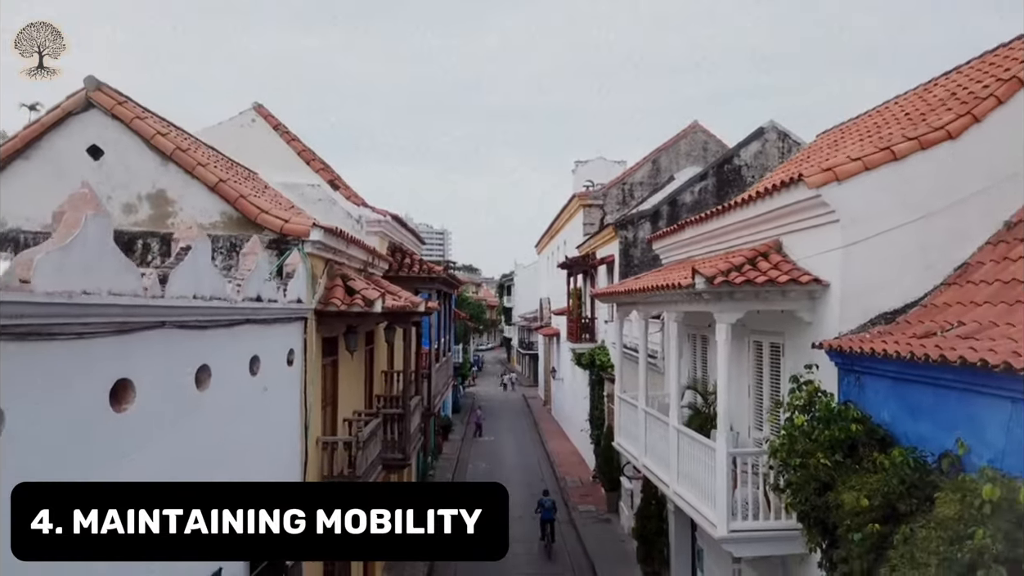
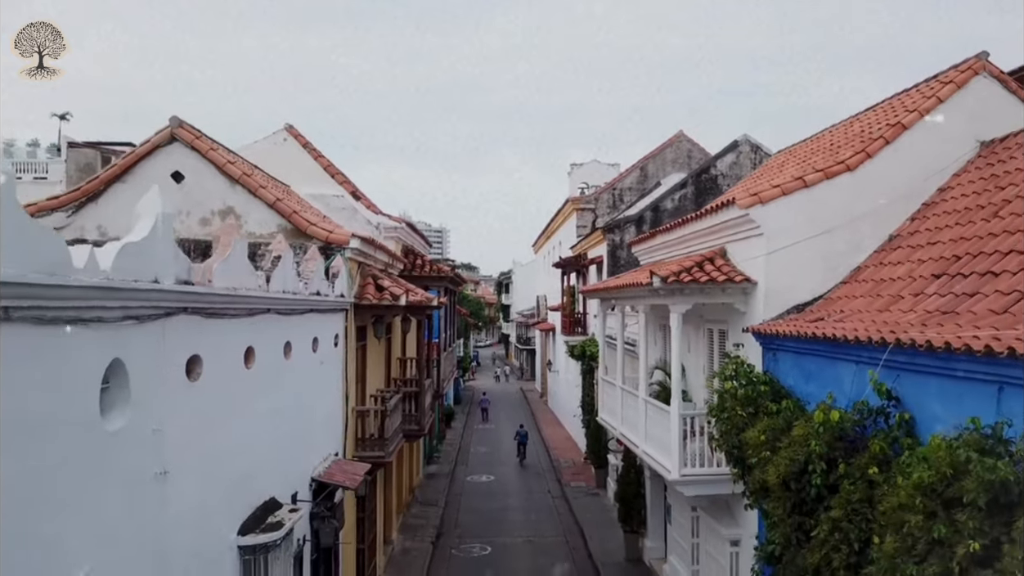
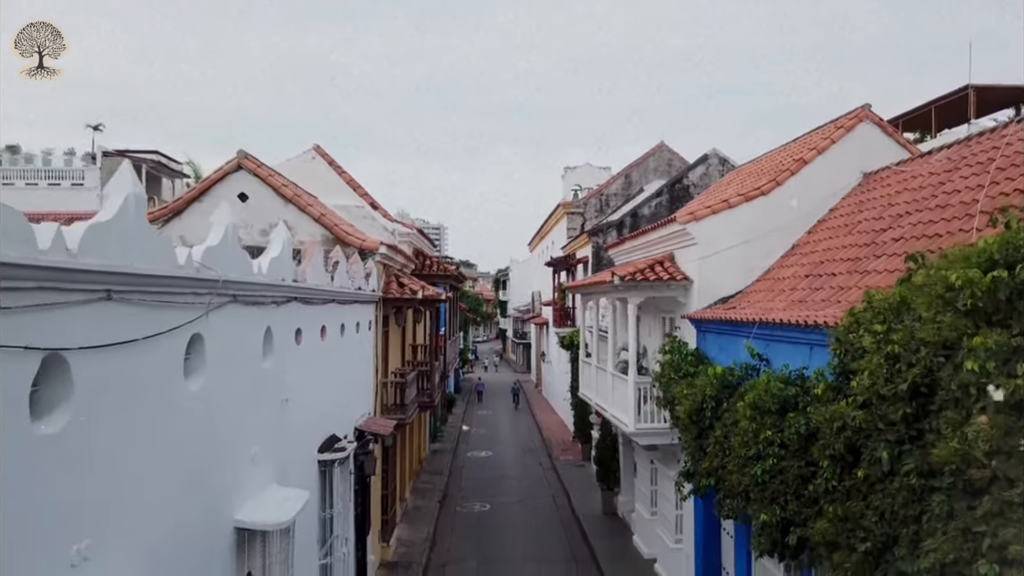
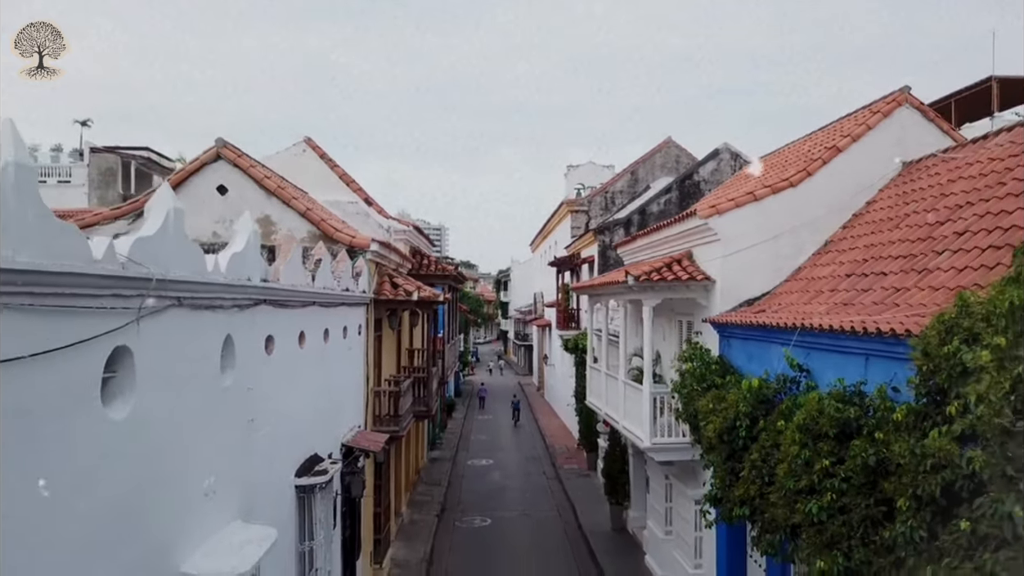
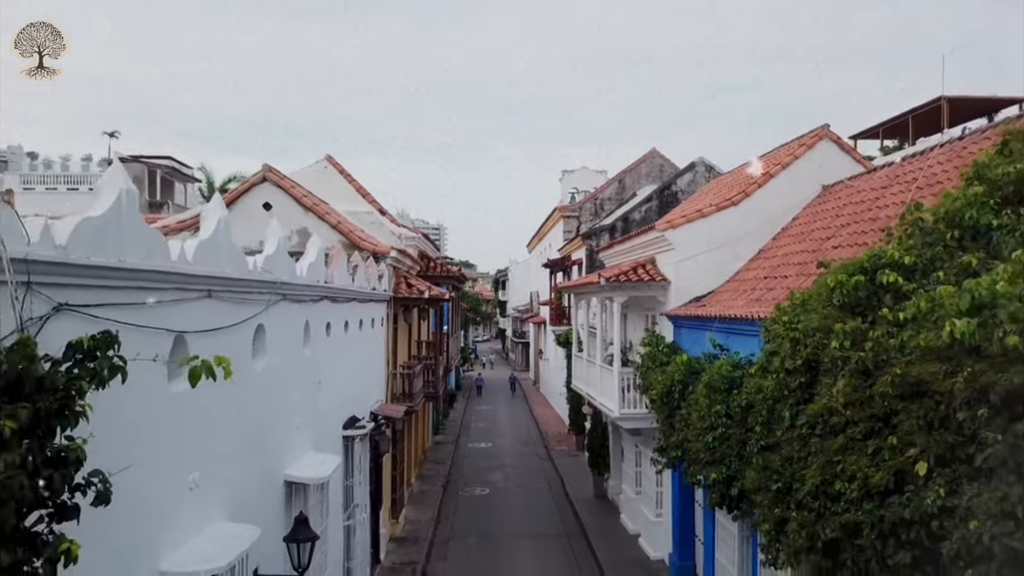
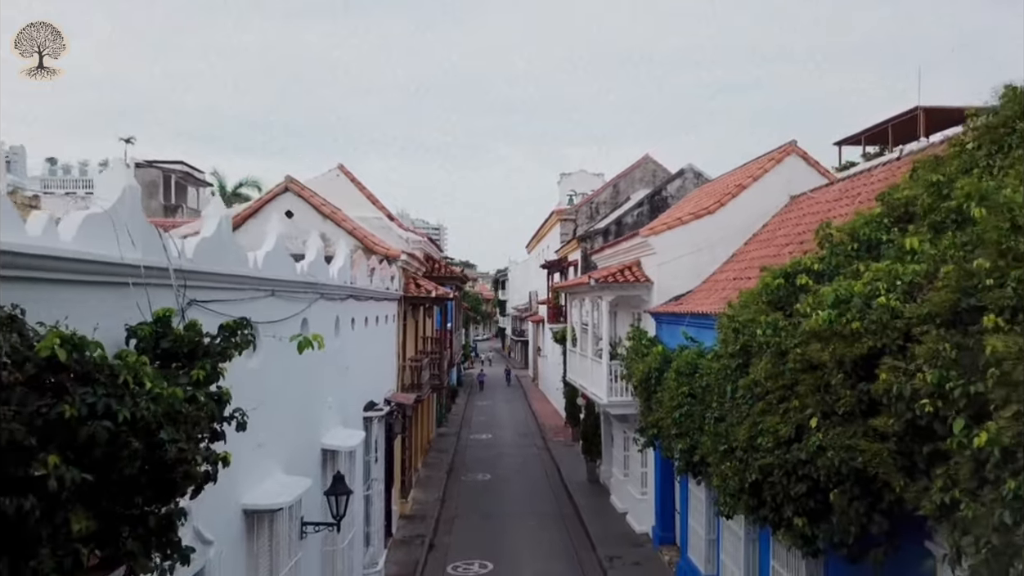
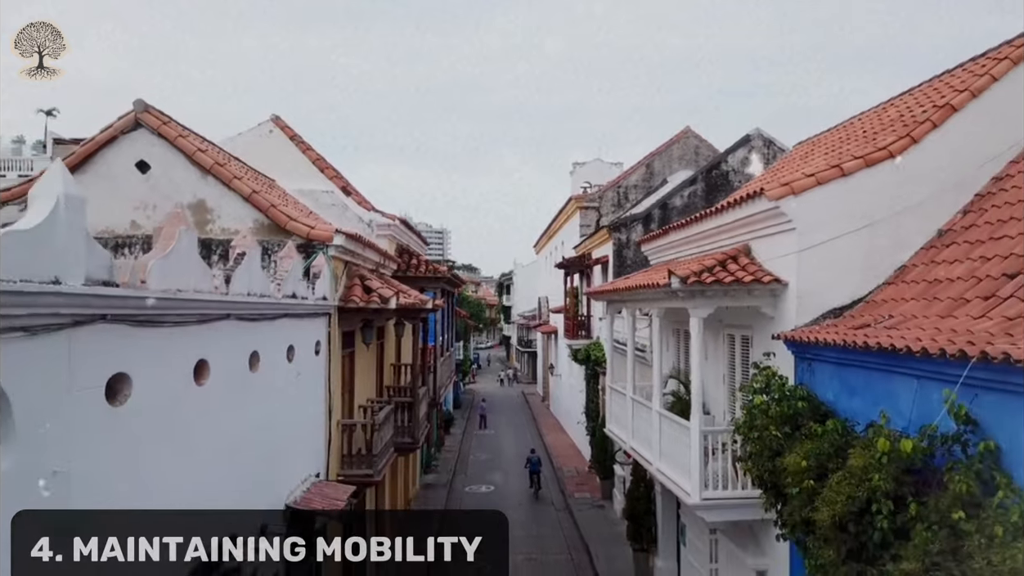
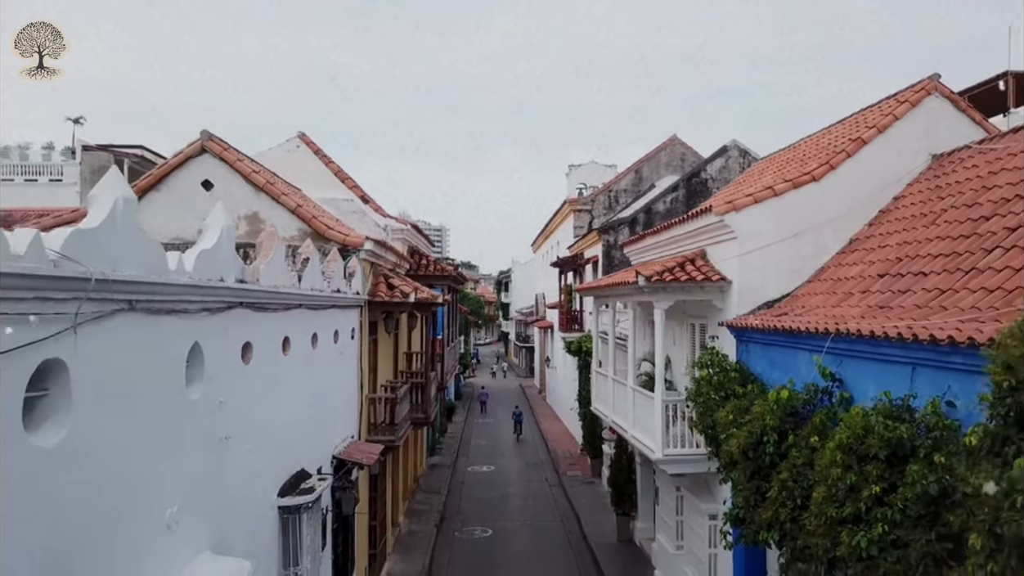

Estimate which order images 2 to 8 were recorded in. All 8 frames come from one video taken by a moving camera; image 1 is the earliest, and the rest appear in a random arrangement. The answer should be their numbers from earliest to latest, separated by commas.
7, 2, 8, 4, 3, 5, 6
